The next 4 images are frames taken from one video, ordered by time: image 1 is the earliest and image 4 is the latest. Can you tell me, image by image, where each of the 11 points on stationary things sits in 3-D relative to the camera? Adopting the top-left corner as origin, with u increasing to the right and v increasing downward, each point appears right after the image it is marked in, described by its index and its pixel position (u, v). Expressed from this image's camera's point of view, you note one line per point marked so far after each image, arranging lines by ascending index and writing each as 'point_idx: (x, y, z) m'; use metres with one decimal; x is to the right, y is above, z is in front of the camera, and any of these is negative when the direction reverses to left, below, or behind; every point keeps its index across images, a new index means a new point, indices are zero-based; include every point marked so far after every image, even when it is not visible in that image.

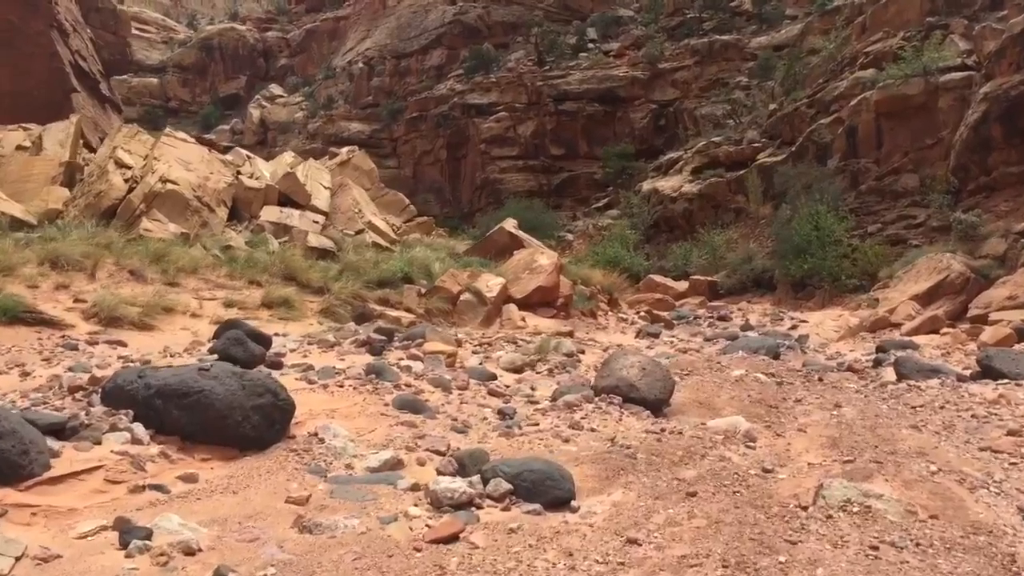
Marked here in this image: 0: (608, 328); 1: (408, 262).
0: (+1.2, -0.5, +10.0) m
1: (-1.2, +0.3, +9.2) m
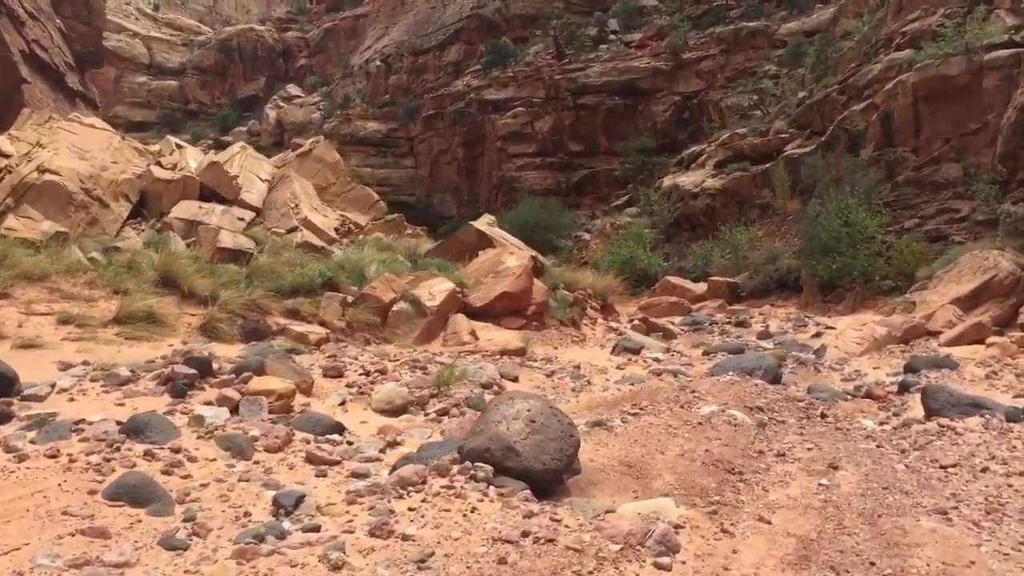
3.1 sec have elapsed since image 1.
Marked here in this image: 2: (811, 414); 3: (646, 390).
0: (+0.7, -0.5, +8.5) m
1: (-1.6, +0.2, +7.8) m
2: (+1.9, -0.8, +5.3) m
3: (+0.9, -0.7, +5.5) m
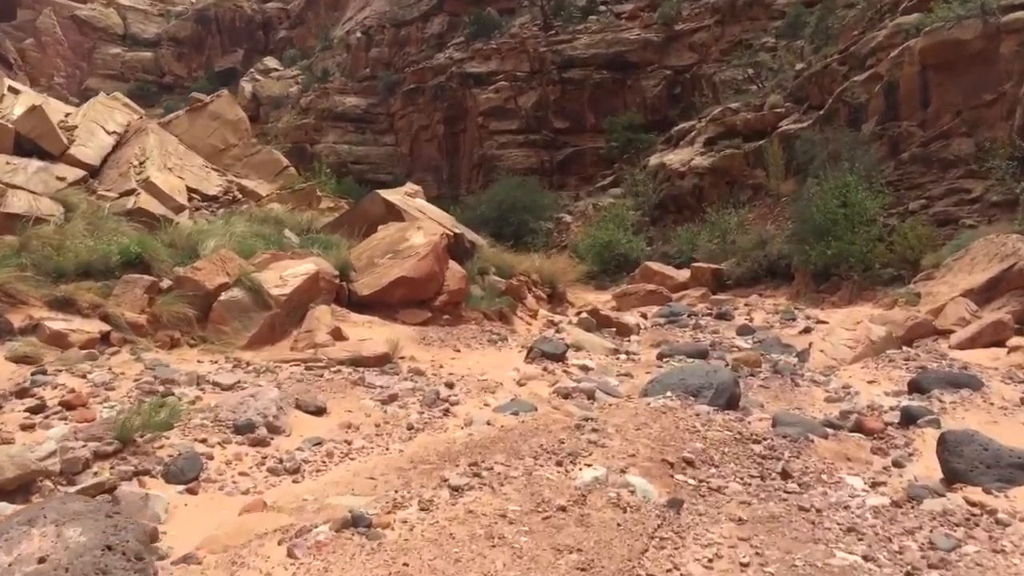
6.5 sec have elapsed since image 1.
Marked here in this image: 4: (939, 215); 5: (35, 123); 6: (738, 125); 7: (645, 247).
0: (-0.1, -0.4, +6.6) m
1: (-2.4, +0.3, +5.9) m
2: (+1.0, -0.7, +3.4) m
3: (+0.1, -0.6, +3.7) m
4: (+4.1, +0.7, +8.0) m
5: (-3.9, +1.4, +6.9) m
6: (+3.2, +2.4, +11.8) m
7: (+1.8, +0.6, +11.2) m
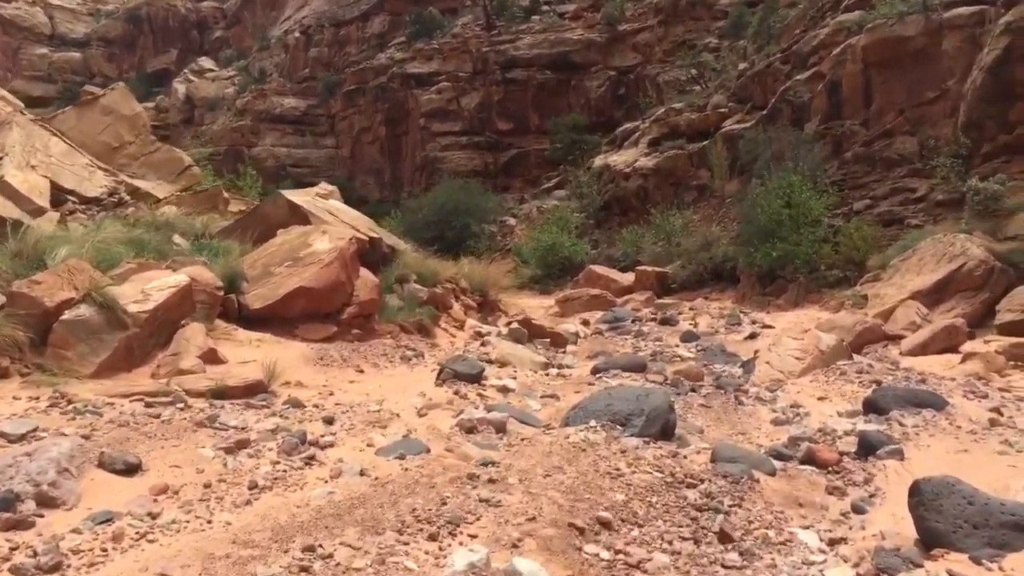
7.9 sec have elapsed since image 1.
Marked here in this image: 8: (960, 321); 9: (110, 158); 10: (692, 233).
0: (-0.7, -0.5, +5.9) m
1: (-3.0, +0.2, +5.0) m
2: (+0.6, -0.8, +2.8) m
3: (-0.4, -0.7, +2.9) m
4: (+3.4, +0.7, +7.5) m
5: (-4.6, +1.2, +5.9) m
6: (+2.2, +2.3, +11.3) m
7: (+0.9, +0.5, +10.6) m
8: (+2.8, -0.2, +5.0) m
9: (-4.4, +1.4, +9.0) m
10: (+1.9, +0.7, +9.5) m
